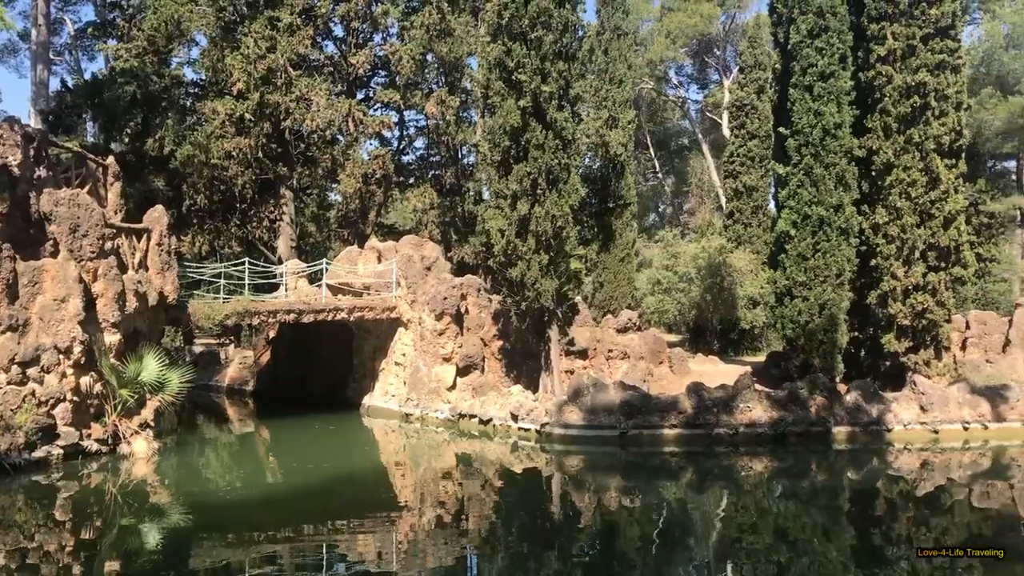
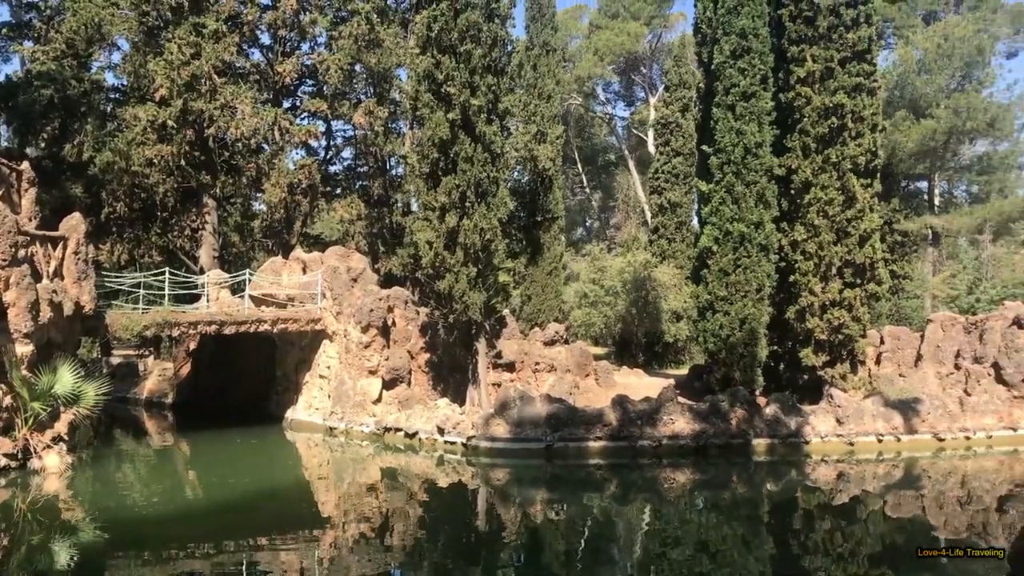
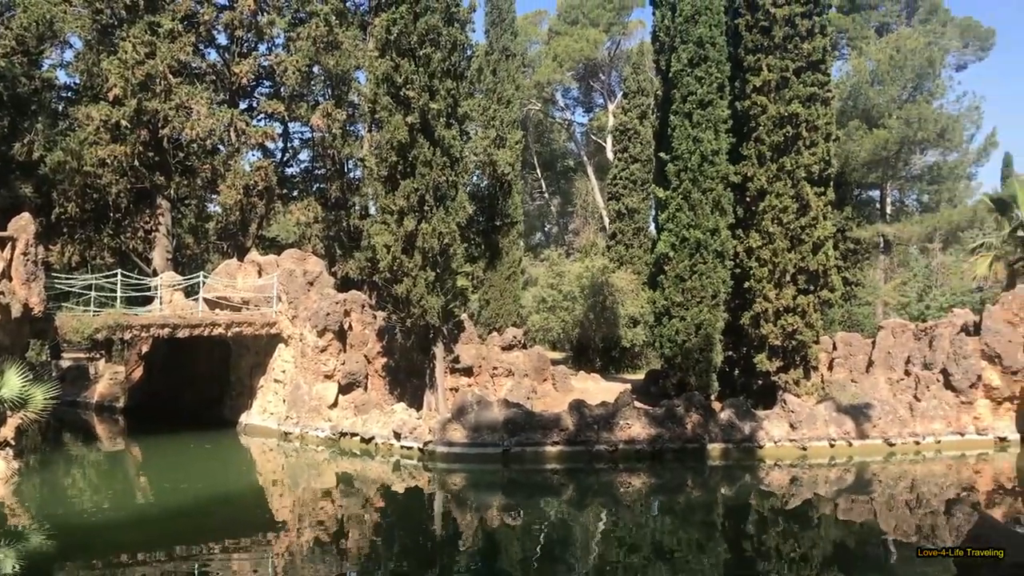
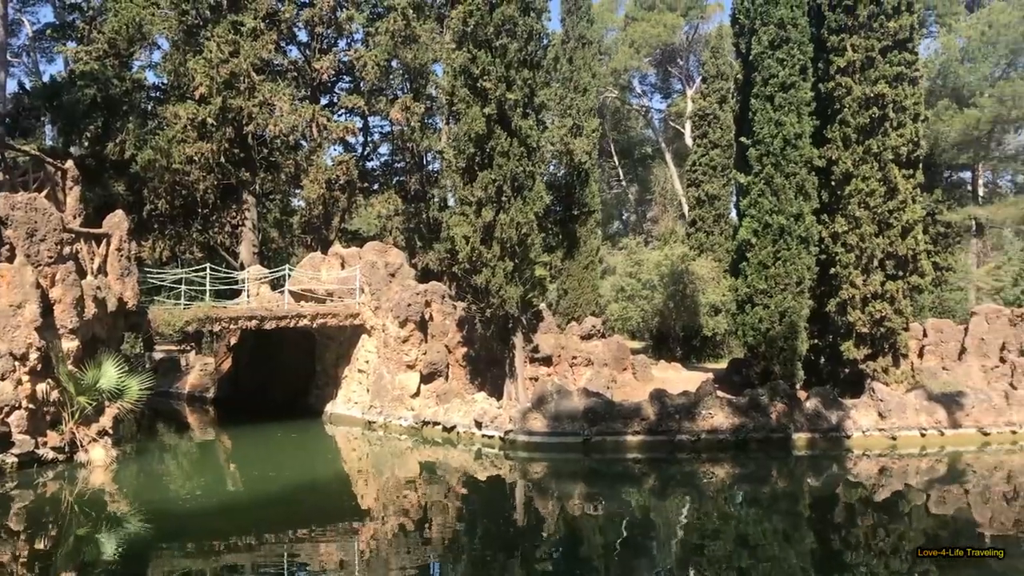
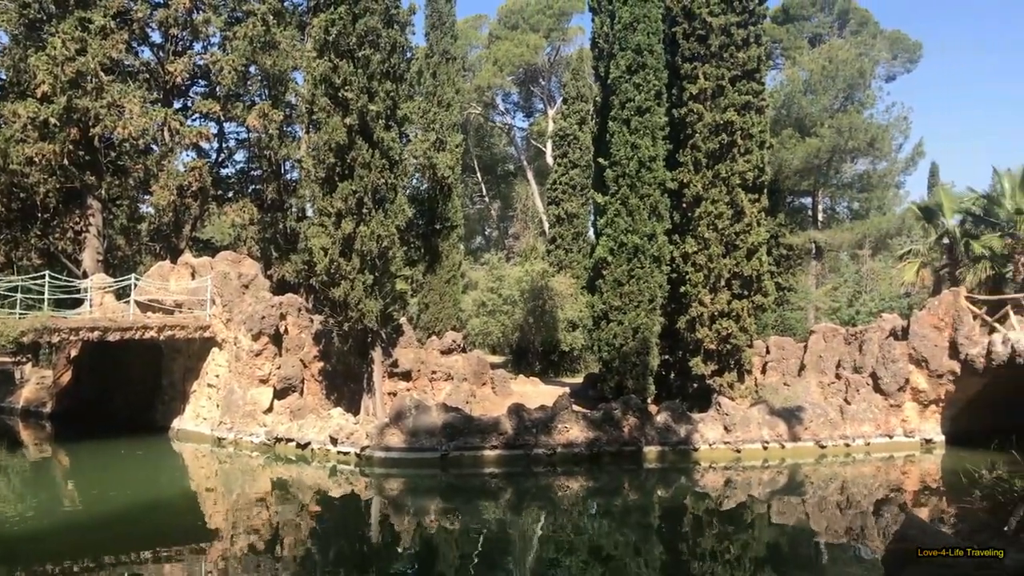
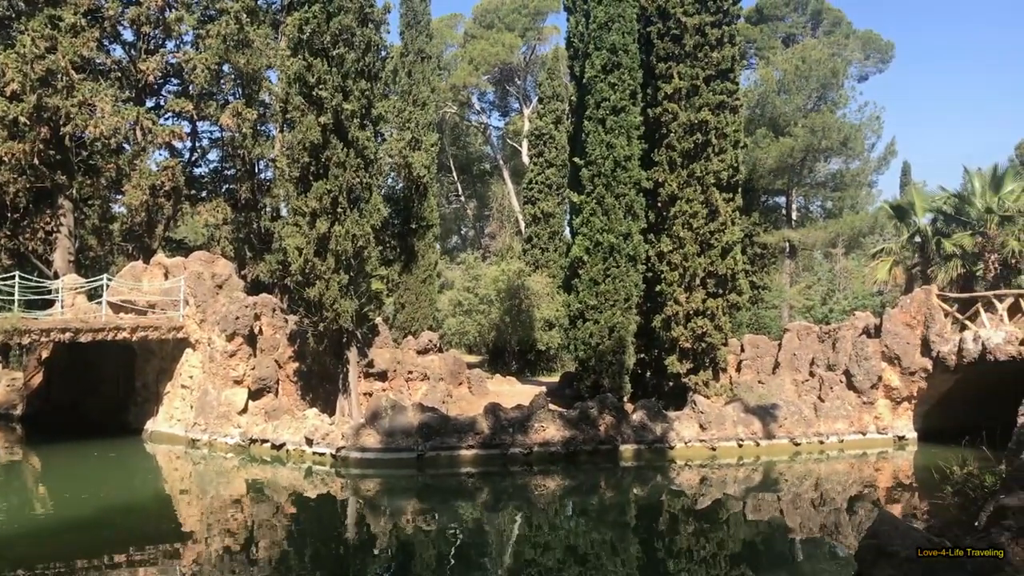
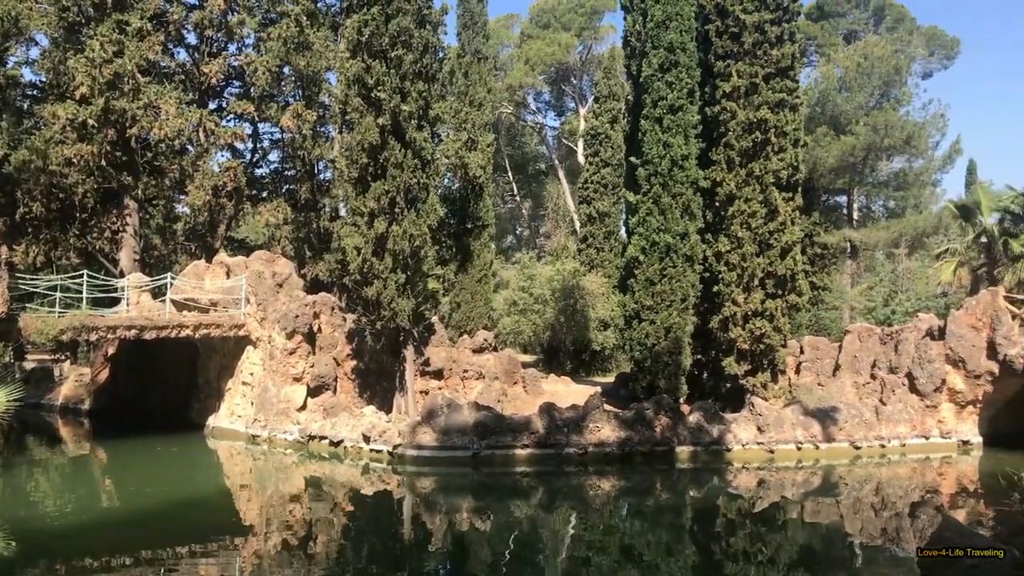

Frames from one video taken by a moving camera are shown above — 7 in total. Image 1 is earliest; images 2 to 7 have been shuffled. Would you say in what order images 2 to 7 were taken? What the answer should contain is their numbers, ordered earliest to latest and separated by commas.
4, 2, 3, 7, 5, 6
